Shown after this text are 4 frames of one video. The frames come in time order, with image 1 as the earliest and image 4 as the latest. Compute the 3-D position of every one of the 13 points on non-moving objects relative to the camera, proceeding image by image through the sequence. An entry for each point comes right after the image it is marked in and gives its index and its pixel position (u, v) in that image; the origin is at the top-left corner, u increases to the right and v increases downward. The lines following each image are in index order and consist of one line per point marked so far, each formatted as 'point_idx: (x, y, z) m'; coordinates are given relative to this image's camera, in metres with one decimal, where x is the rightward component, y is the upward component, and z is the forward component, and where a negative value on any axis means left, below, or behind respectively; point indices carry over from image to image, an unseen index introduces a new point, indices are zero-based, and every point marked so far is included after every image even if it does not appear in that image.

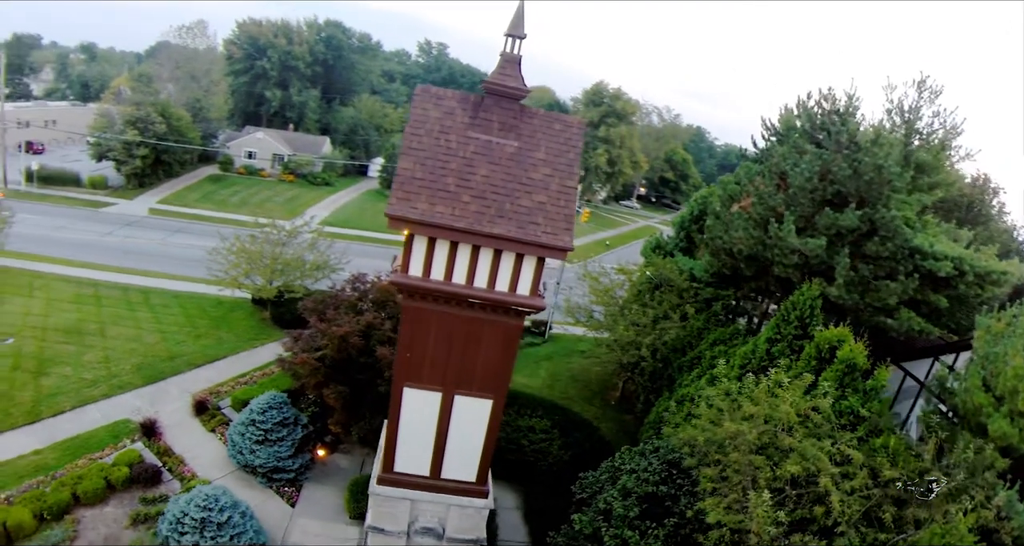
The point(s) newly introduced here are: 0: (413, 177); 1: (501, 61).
0: (-1.4, +1.3, +8.7) m
1: (-0.1, +3.1, +8.9) m
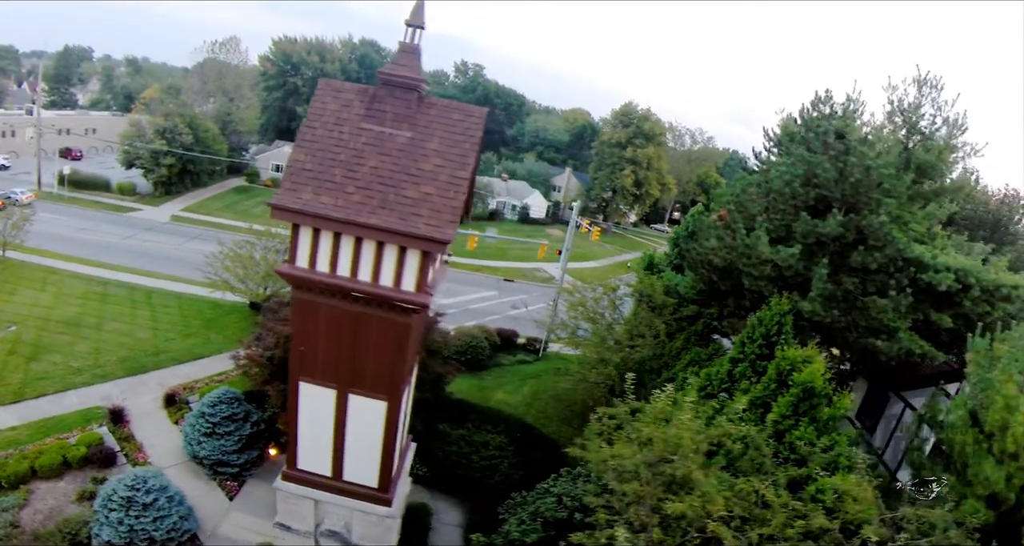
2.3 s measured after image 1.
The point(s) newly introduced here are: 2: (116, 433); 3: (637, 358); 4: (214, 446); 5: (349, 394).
0: (-2.9, +1.5, +8.6) m
1: (-1.6, +3.2, +8.7) m
2: (-9.3, -3.8, +14.5) m
3: (+4.0, -2.7, +19.5) m
4: (-6.5, -3.8, +13.6) m
5: (-2.5, -1.9, +9.5) m
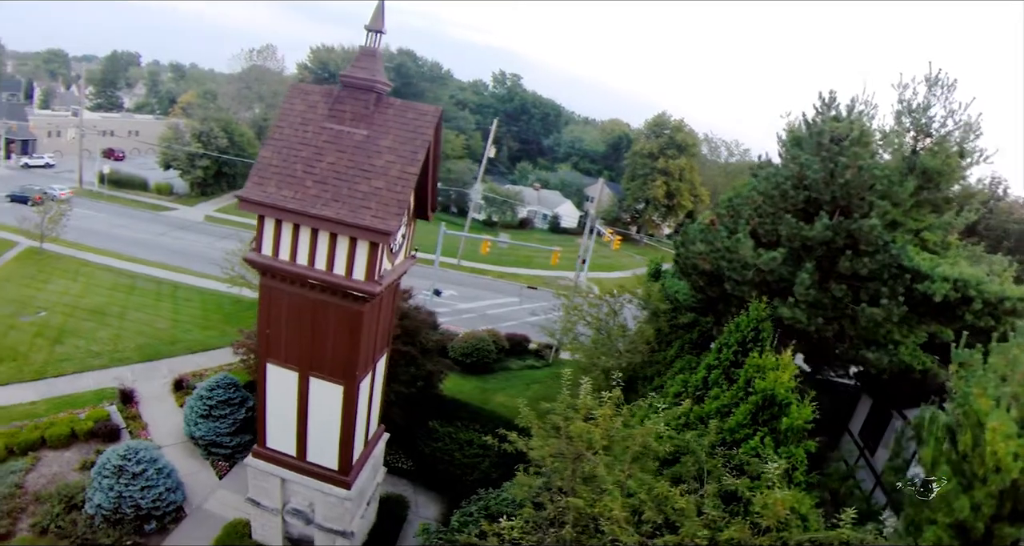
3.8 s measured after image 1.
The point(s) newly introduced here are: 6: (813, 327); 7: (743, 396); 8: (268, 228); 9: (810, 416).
0: (-3.7, +1.7, +9.3) m
1: (-2.3, +3.3, +9.3) m
2: (-9.8, -3.5, +15.5) m
3: (+3.8, -2.9, +19.7) m
4: (-7.1, -3.6, +14.4) m
5: (-3.3, -1.7, +10.1) m
6: (+6.1, -1.1, +12.6) m
7: (+4.7, -2.5, +12.8) m
8: (-3.7, +0.7, +9.3) m
9: (+4.4, -2.2, +9.0) m
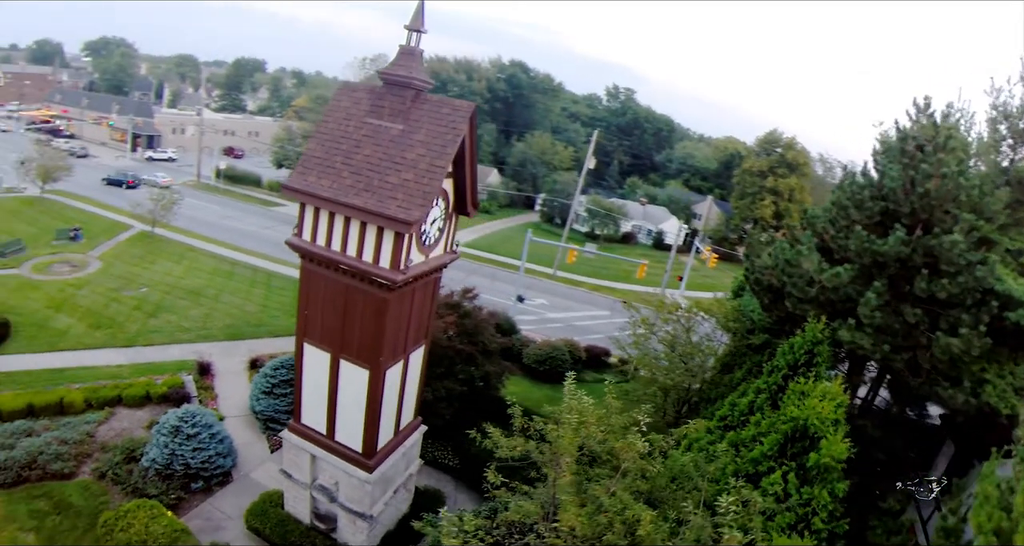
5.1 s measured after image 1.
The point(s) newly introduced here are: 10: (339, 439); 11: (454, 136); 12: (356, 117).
0: (-3.2, +1.9, +9.8) m
1: (-1.8, +3.5, +9.7) m
2: (-8.5, -3.0, +17.0) m
3: (+5.6, -3.4, +18.7) m
4: (-6.1, -3.3, +15.4) m
5: (-2.9, -1.5, +10.5) m
6: (+6.8, -1.5, +11.4) m
7: (+5.4, -2.8, +11.8) m
8: (-3.3, +0.9, +9.9) m
9: (+4.4, -2.4, +8.1) m
10: (-3.1, -3.0, +11.1) m
11: (-0.9, +2.1, +9.4) m
12: (-2.5, +2.6, +10.0) m
